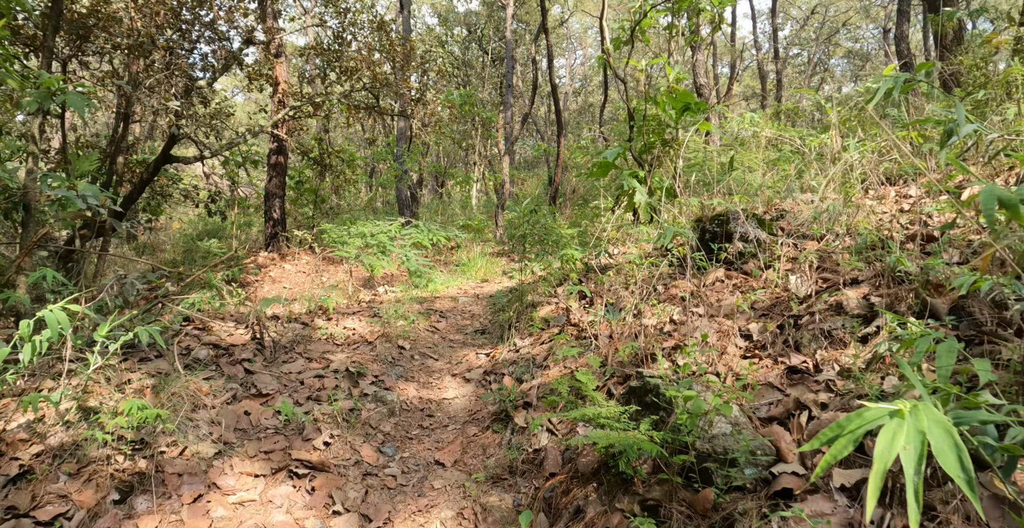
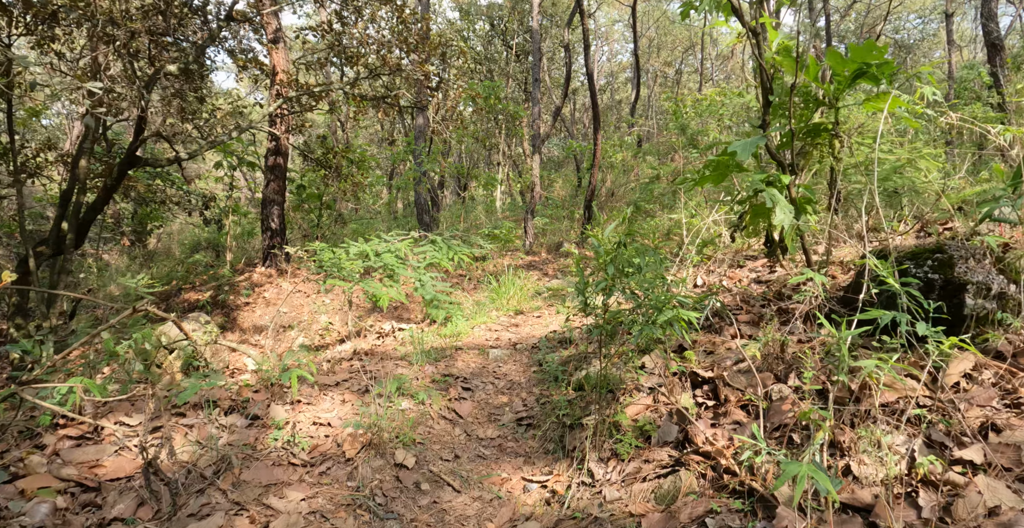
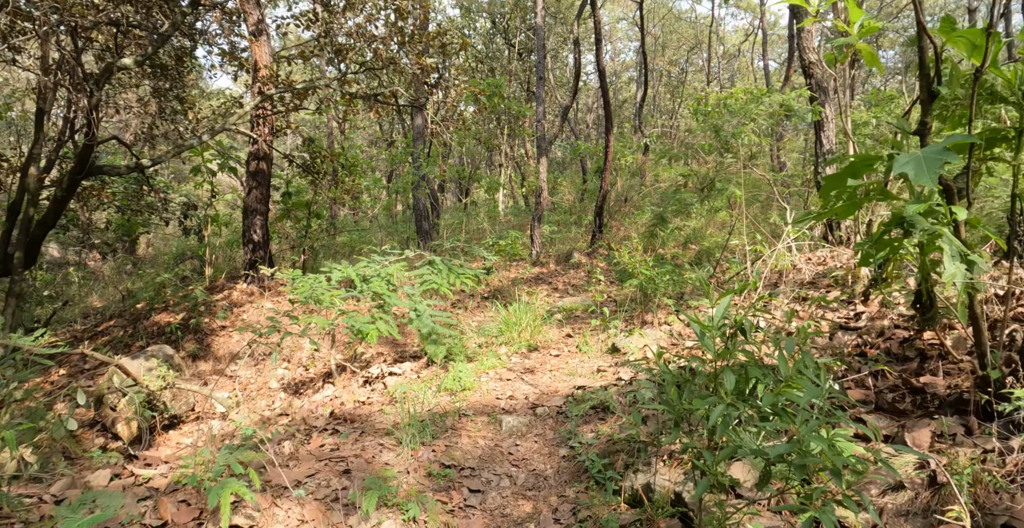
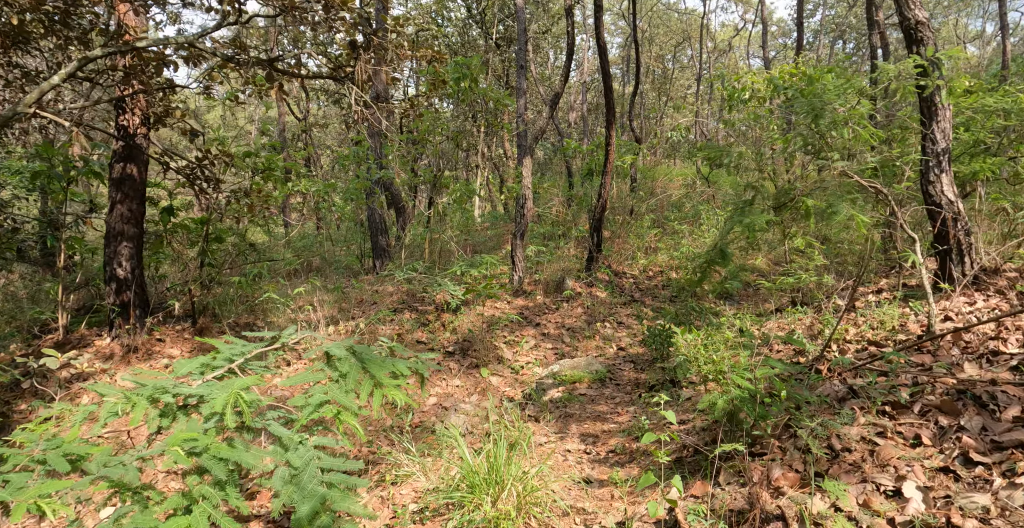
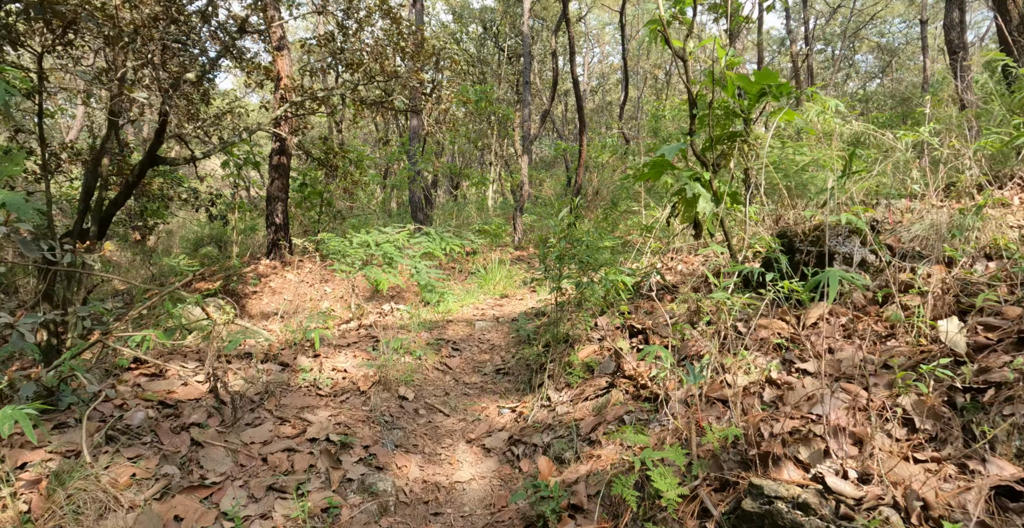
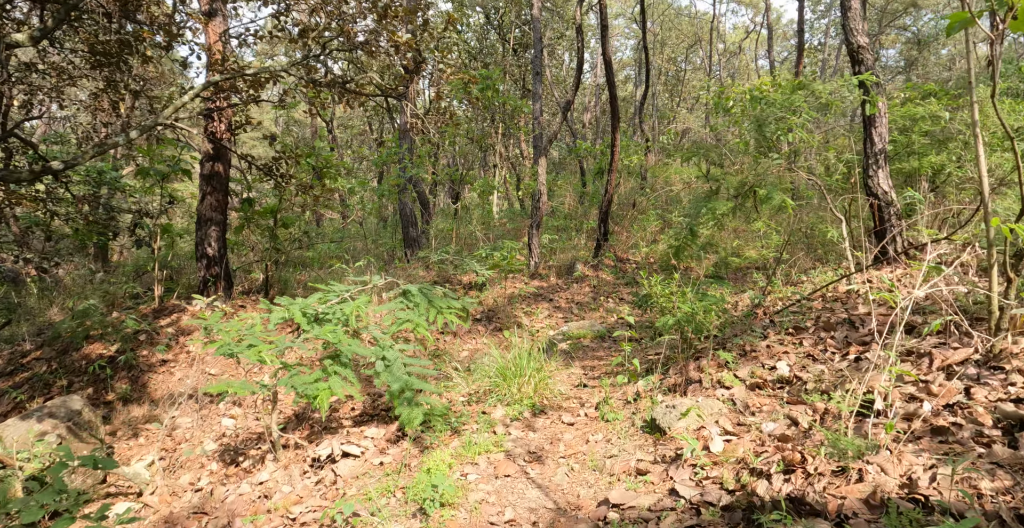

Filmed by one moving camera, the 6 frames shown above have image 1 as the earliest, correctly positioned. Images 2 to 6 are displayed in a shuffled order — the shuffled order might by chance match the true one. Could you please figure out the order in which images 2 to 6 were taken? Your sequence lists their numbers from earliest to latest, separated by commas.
5, 2, 3, 6, 4
